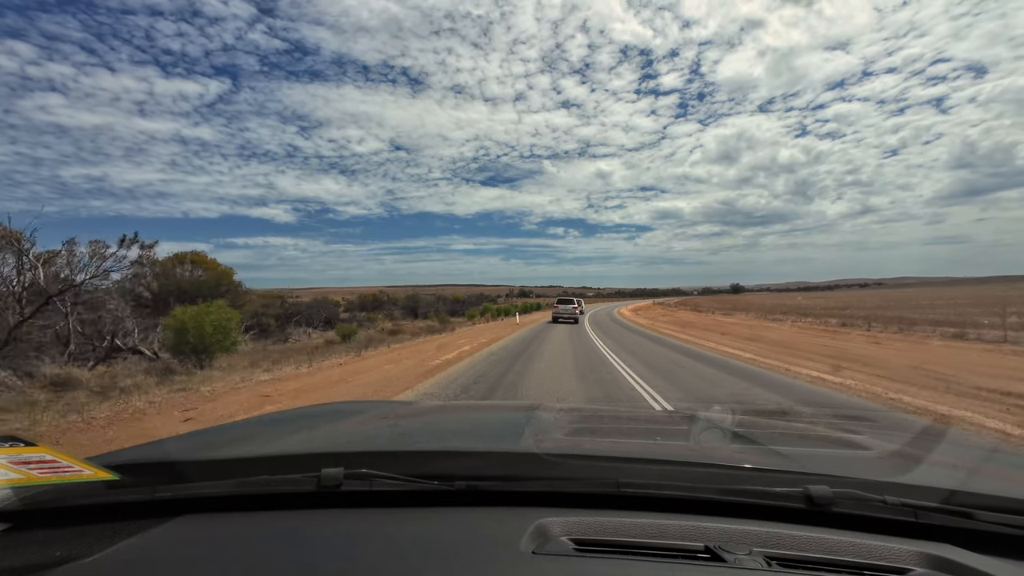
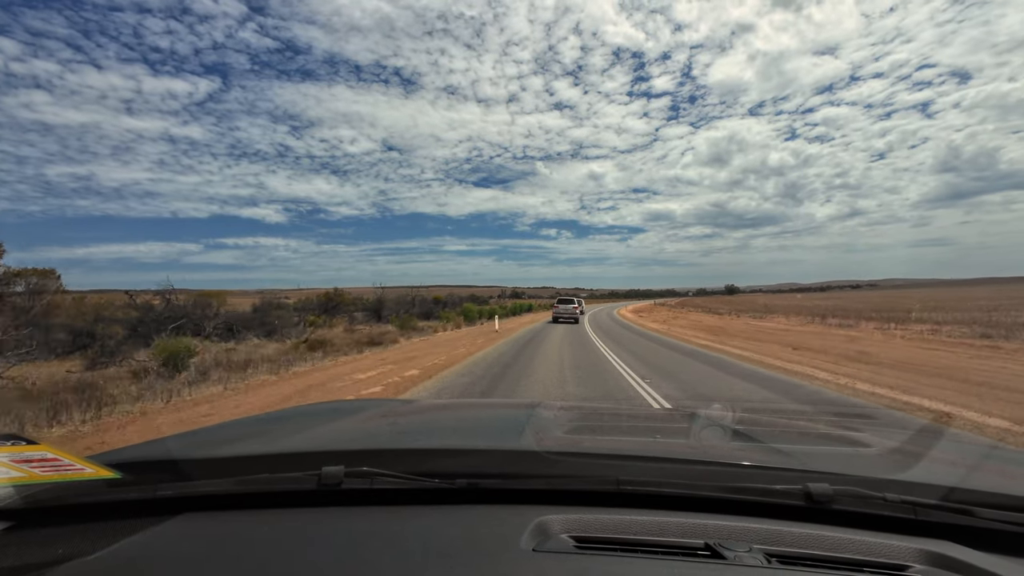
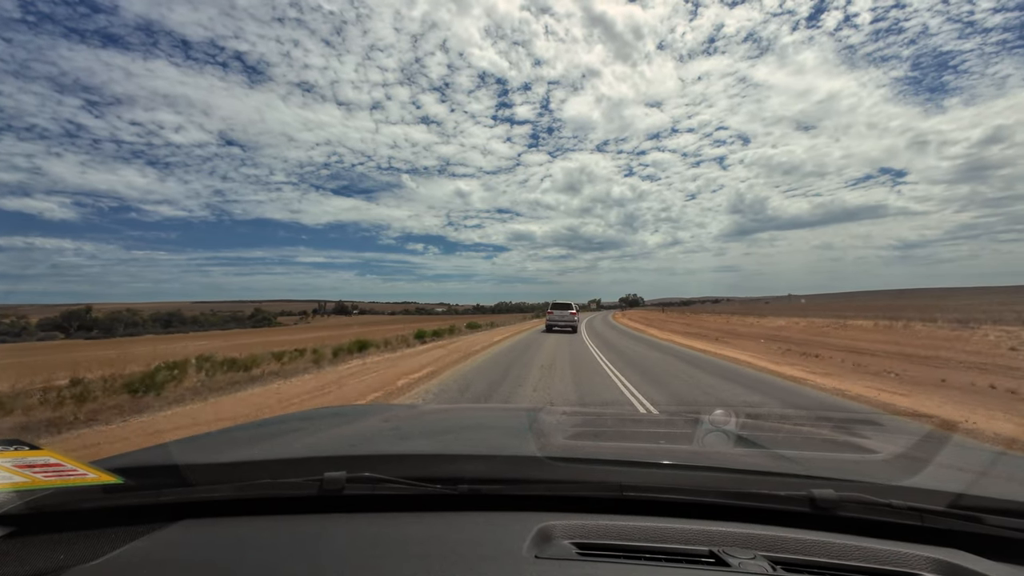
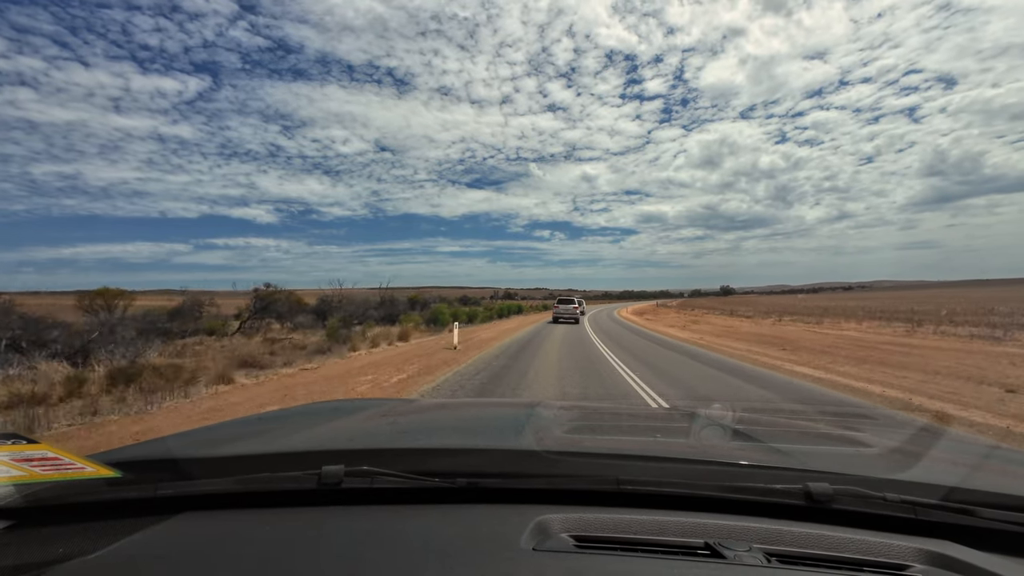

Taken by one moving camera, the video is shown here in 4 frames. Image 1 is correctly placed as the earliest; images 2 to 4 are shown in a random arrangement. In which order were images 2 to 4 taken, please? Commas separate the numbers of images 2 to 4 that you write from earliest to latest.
2, 4, 3
